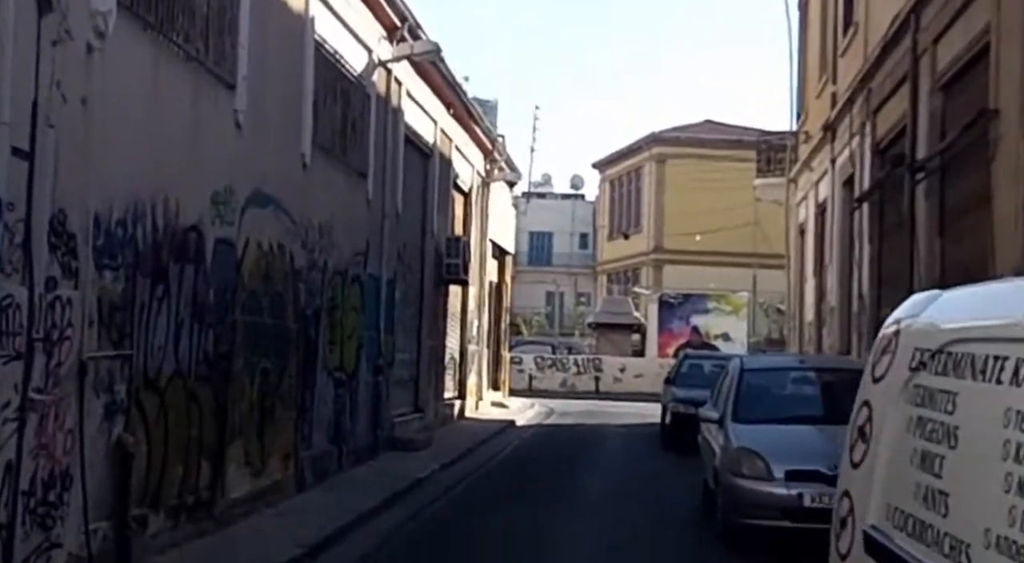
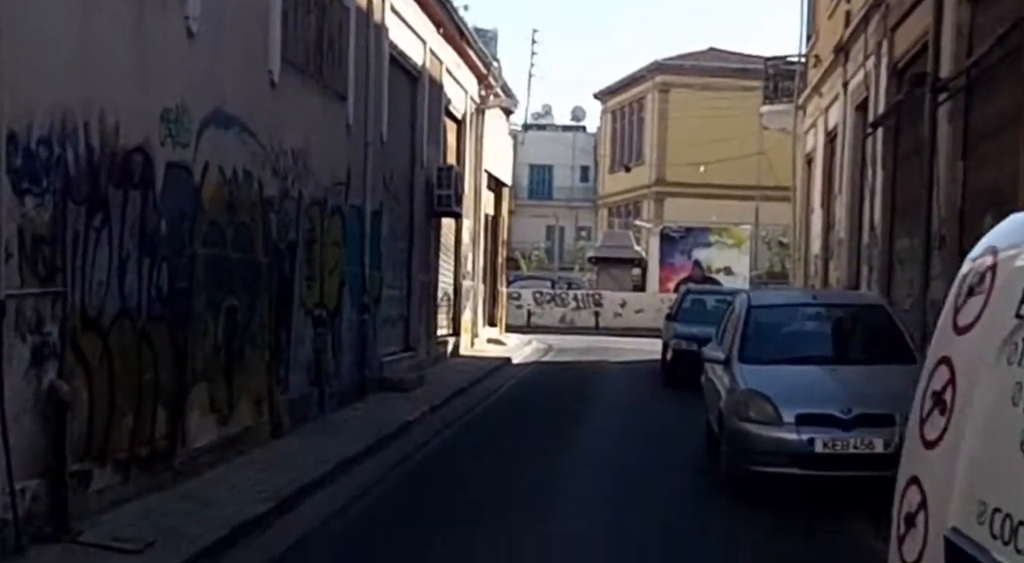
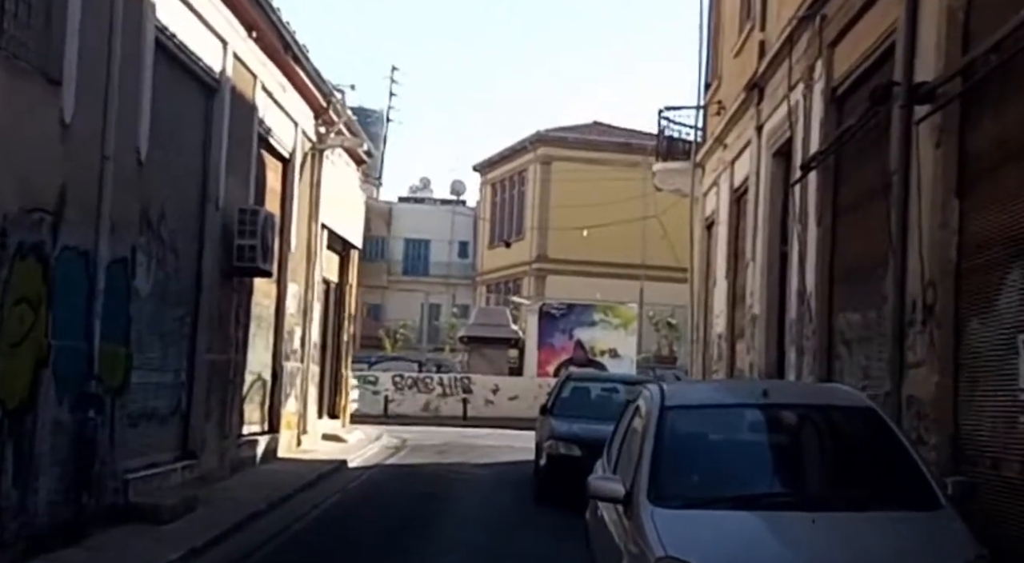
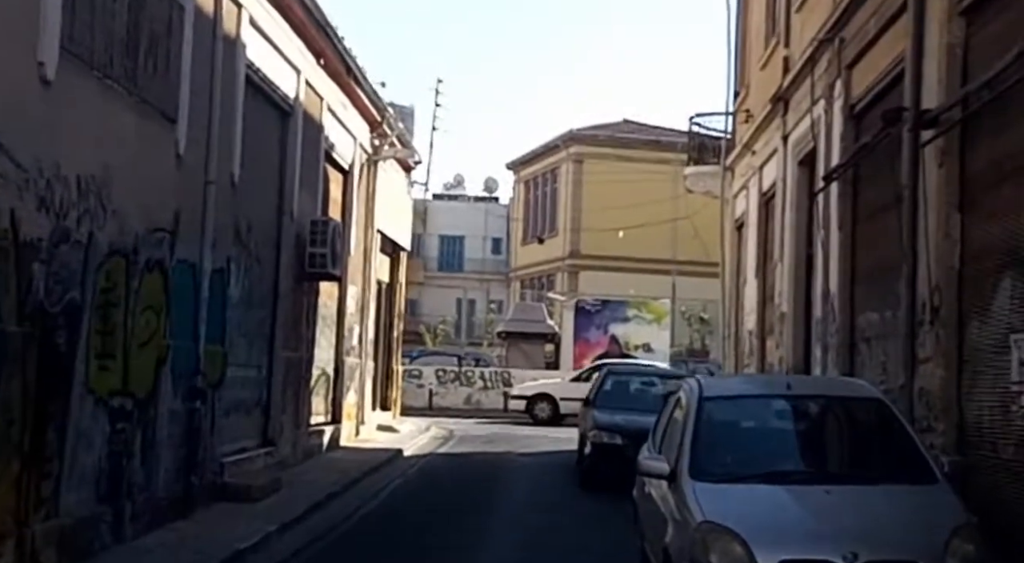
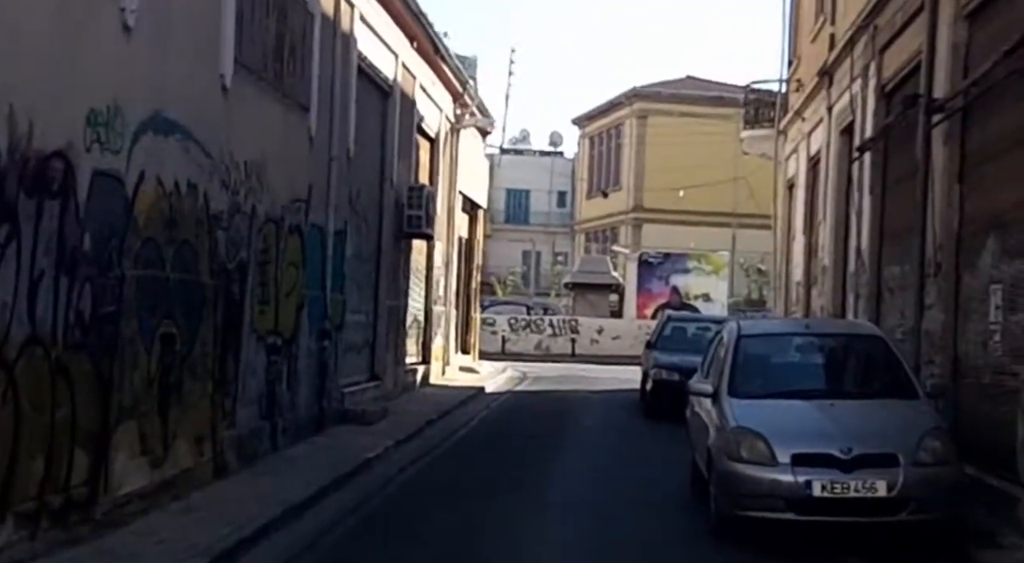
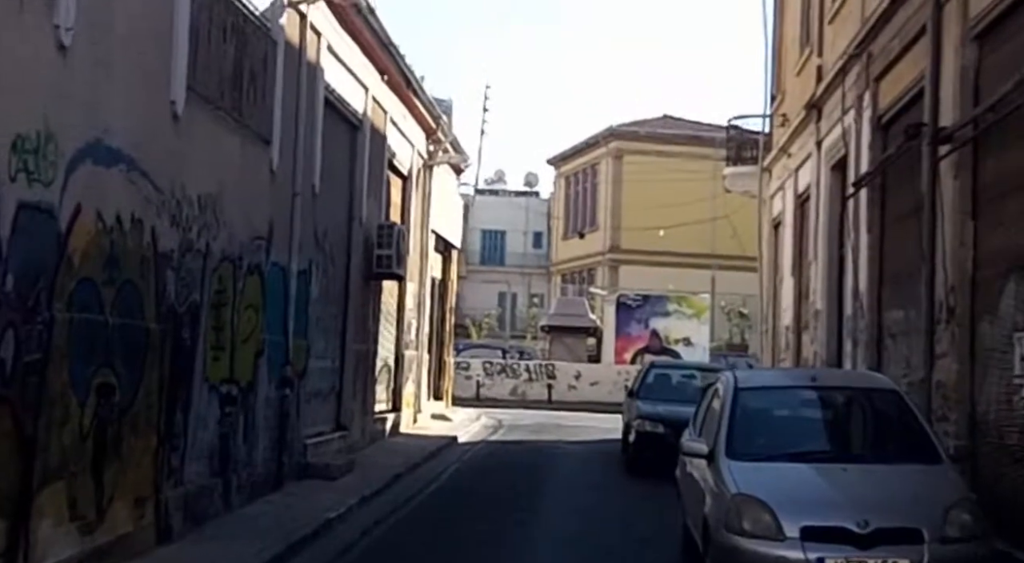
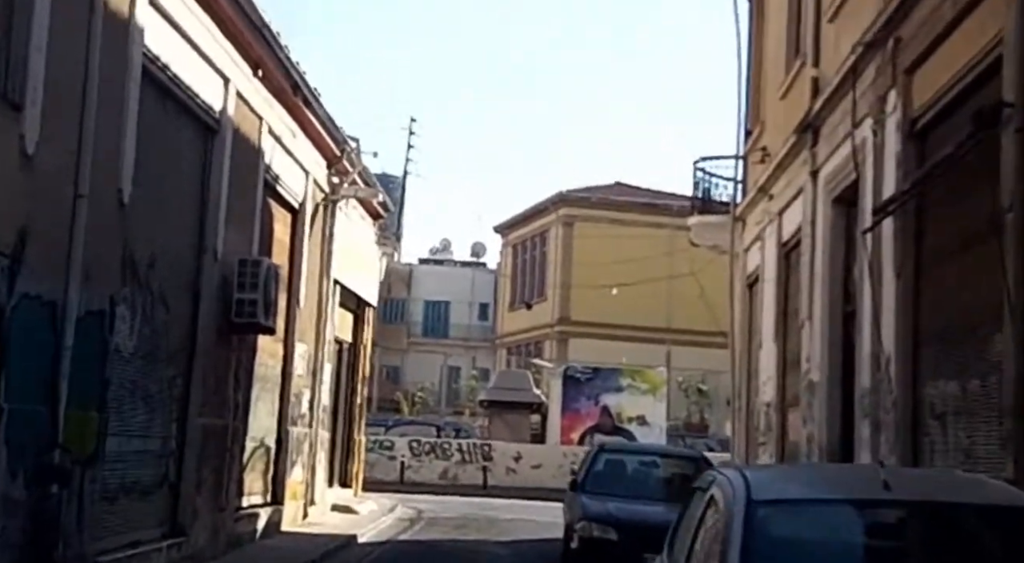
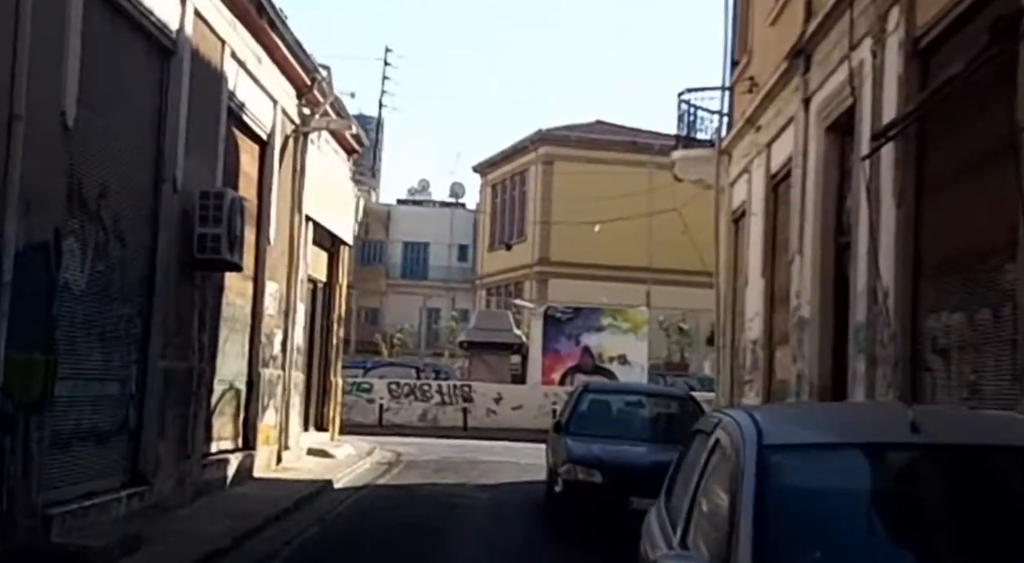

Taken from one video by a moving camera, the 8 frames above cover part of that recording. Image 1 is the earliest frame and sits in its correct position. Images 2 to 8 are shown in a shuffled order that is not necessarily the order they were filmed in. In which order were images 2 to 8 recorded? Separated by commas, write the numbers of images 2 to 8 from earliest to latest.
2, 5, 6, 4, 3, 7, 8
